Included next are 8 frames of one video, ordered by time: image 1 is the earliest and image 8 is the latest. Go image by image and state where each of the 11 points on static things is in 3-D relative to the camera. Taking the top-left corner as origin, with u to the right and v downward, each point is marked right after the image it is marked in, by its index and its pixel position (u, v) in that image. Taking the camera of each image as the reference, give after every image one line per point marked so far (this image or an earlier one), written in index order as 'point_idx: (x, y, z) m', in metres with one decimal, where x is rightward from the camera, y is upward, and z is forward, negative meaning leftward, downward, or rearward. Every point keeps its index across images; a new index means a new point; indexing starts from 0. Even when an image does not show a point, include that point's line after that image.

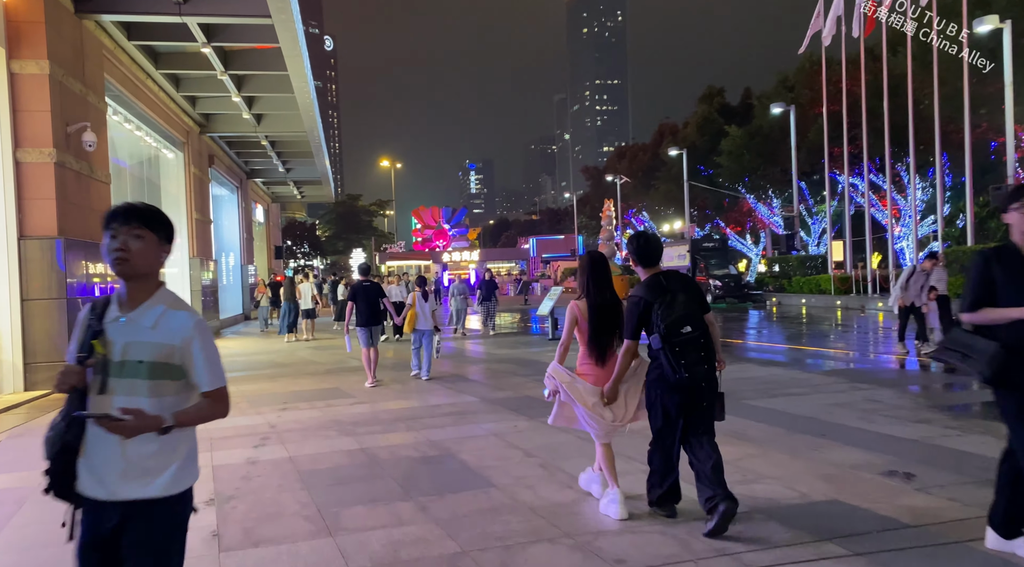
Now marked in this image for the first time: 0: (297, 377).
0: (-3.3, -1.4, +11.7) m
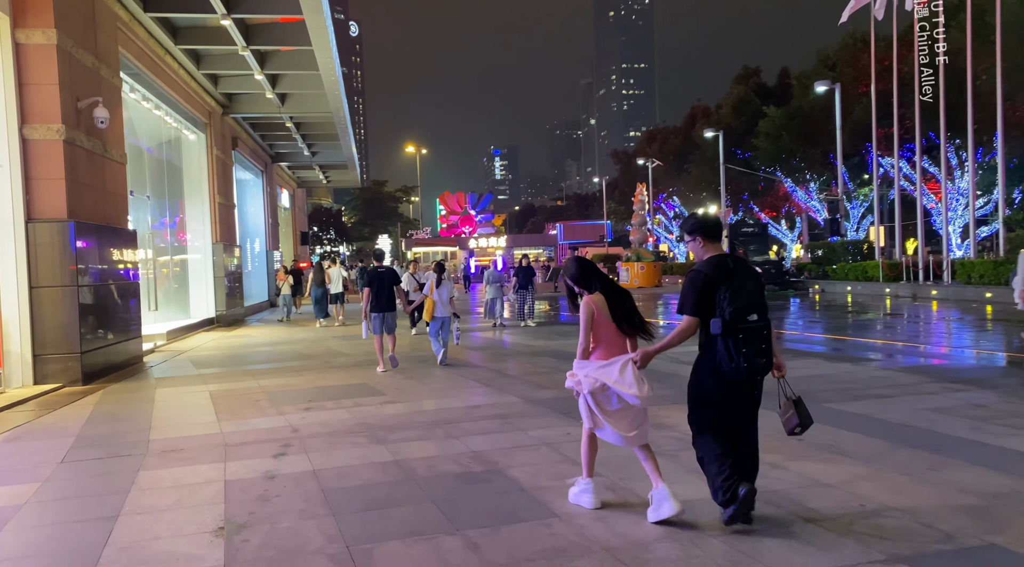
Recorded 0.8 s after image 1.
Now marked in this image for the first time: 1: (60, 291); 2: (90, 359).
0: (-2.7, -1.2, +10.9) m
1: (-6.0, -0.1, +10.1) m
2: (-5.9, -1.1, +10.6) m
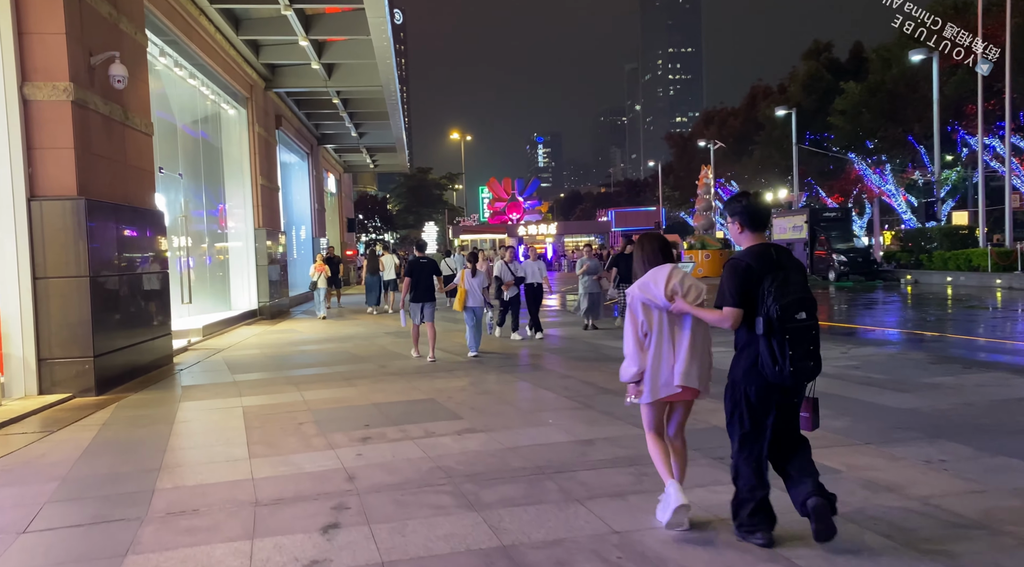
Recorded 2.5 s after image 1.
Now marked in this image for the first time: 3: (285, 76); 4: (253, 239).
0: (-1.6, -1.1, +9.1) m
1: (-4.9, 0.0, +8.5) m
2: (-4.8, -0.9, +8.9) m
3: (-5.8, +5.3, +19.5) m
4: (-6.2, +1.1, +18.1) m
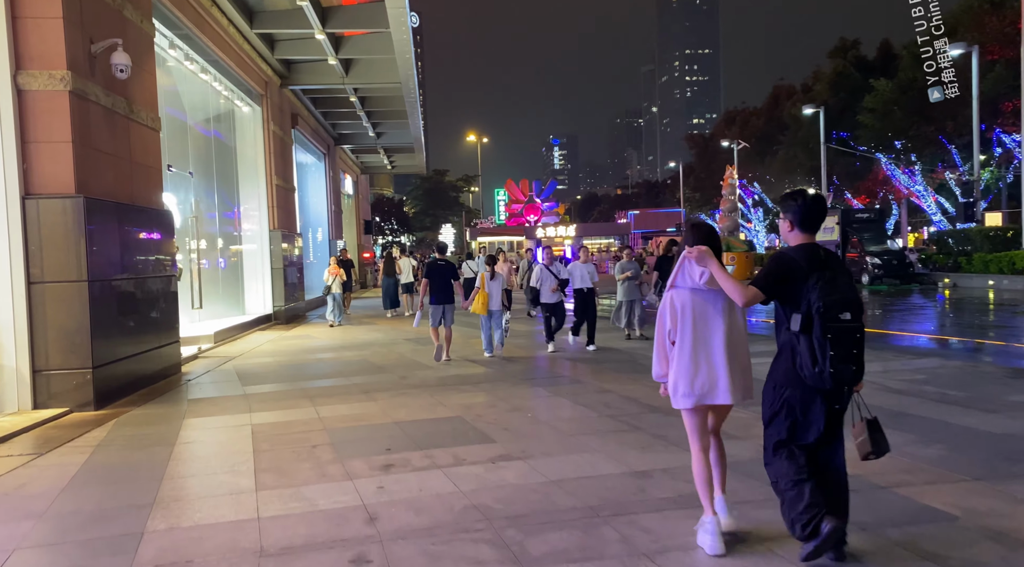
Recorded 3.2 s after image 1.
0: (-1.2, -1.2, +8.4) m
1: (-4.6, 0.0, +7.8) m
2: (-4.4, -1.0, +8.3) m
3: (-5.2, +5.3, +18.9) m
4: (-5.6, +1.0, +17.5) m
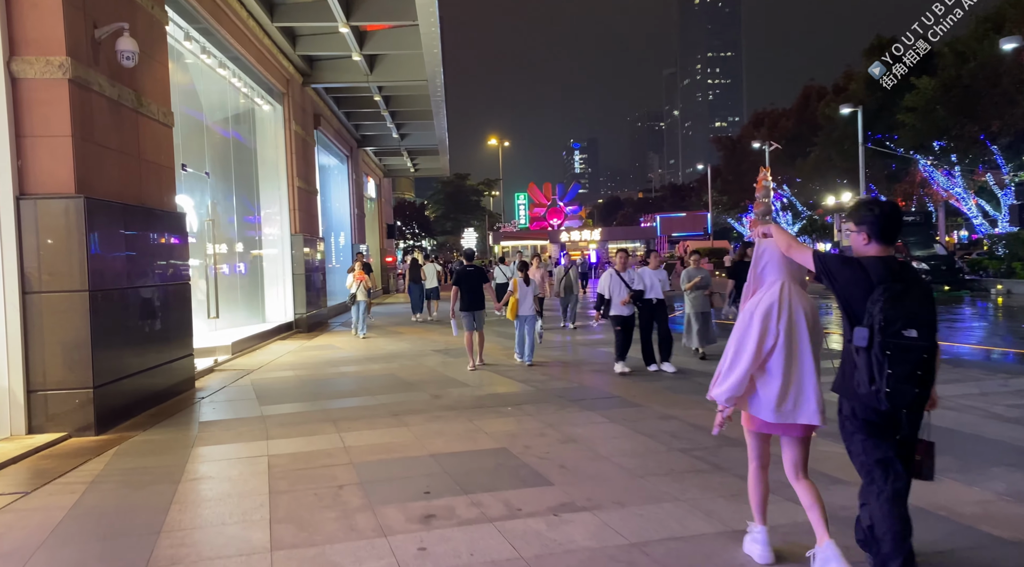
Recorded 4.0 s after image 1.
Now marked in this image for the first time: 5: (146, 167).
0: (-0.8, -1.3, +7.5) m
1: (-4.1, -0.1, +7.1) m
2: (-4.0, -1.1, +7.5) m
3: (-4.5, +5.1, +18.2) m
4: (-4.9, +0.8, +16.8) m
5: (-4.2, +1.3, +8.6) m
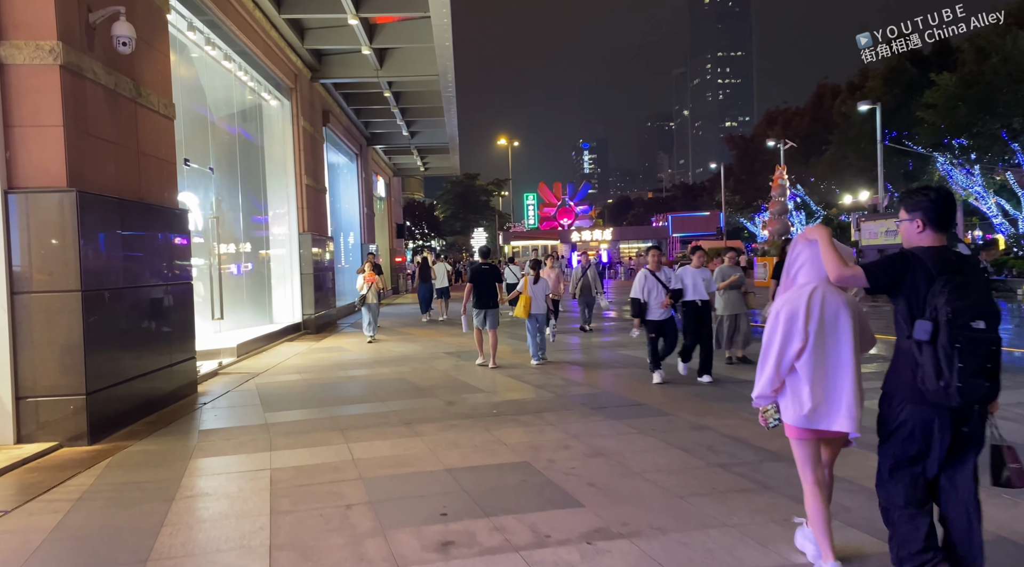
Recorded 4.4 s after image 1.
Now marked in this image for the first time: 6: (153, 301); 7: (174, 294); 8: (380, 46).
0: (-0.6, -1.3, +7.0) m
1: (-4.0, -0.1, +6.6) m
2: (-3.8, -1.1, +7.1) m
3: (-4.2, +5.1, +17.8) m
4: (-4.6, +0.8, +16.3) m
5: (-4.0, +1.3, +8.2) m
6: (-3.9, -0.2, +8.1) m
7: (-3.9, -0.1, +8.7) m
8: (-2.8, +5.0, +16.0) m
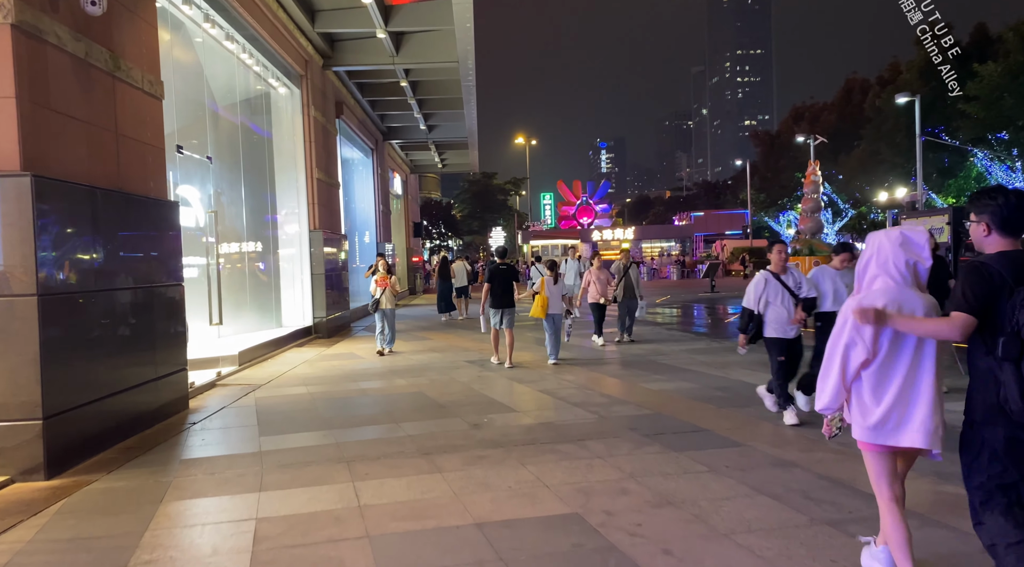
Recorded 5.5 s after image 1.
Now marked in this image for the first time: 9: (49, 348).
0: (-0.3, -1.3, +5.9) m
1: (-3.7, -0.2, +5.6) m
2: (-3.5, -1.1, +6.0) m
3: (-3.6, +5.1, +16.7) m
4: (-4.1, +0.8, +15.3) m
5: (-3.7, +1.3, +7.1) m
6: (-3.5, -0.2, +7.0) m
7: (-3.5, -0.1, +7.6) m
8: (-2.3, +5.0, +14.9) m
9: (-3.4, -0.5, +5.7) m
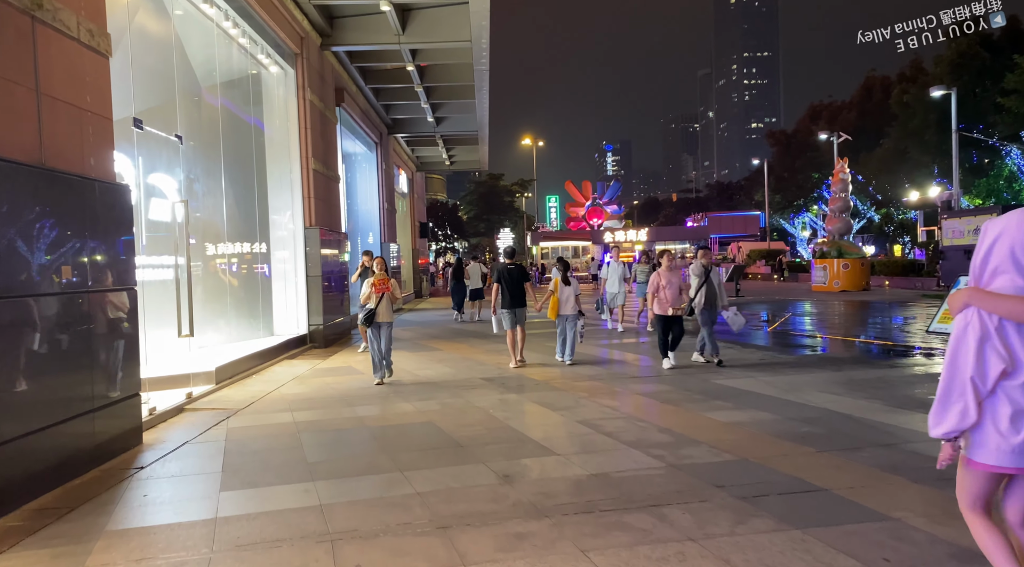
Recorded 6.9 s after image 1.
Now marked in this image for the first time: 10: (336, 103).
0: (0.0, -1.3, +4.2) m
1: (-3.4, -0.2, +3.9) m
2: (-3.2, -1.1, +4.3) m
3: (-3.3, +5.0, +15.1) m
4: (-3.8, +0.8, +13.6) m
5: (-3.4, +1.3, +5.5) m
6: (-3.2, -0.2, +5.4) m
7: (-3.2, -0.2, +6.0) m
8: (-1.9, +5.0, +13.3) m
9: (-3.2, -0.5, +4.0) m
10: (-3.8, +3.9, +16.2) m
